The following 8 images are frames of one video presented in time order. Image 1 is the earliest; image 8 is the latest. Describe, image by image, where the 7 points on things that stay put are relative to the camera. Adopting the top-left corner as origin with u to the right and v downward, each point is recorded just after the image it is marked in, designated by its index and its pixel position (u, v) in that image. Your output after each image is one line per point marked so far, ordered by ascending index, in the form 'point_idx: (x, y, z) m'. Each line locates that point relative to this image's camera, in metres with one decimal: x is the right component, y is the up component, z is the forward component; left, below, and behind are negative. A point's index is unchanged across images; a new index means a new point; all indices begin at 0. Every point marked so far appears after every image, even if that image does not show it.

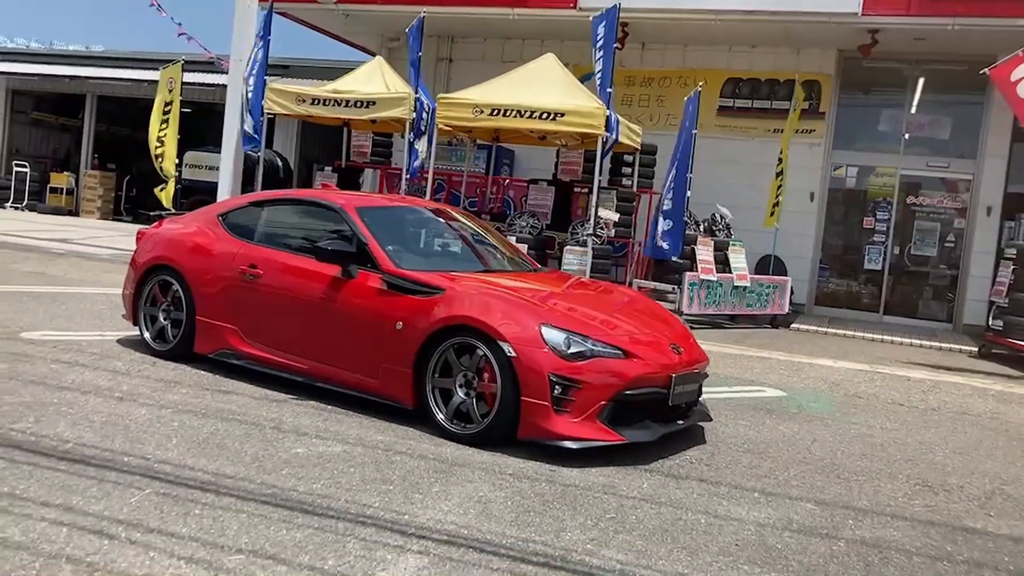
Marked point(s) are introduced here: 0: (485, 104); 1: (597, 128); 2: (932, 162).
0: (-0.3, +2.0, +10.7) m
1: (+0.9, +1.7, +10.2) m
2: (+5.9, +1.8, +13.5) m
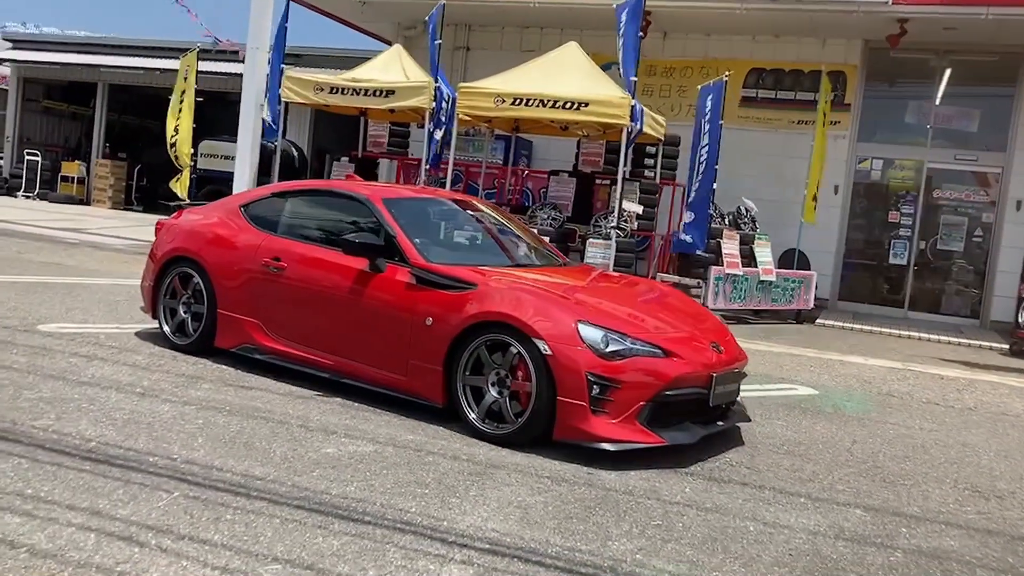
0: (0.0, +2.1, +10.5) m
1: (+1.2, +1.8, +10.0) m
2: (+6.2, +1.8, +13.3) m
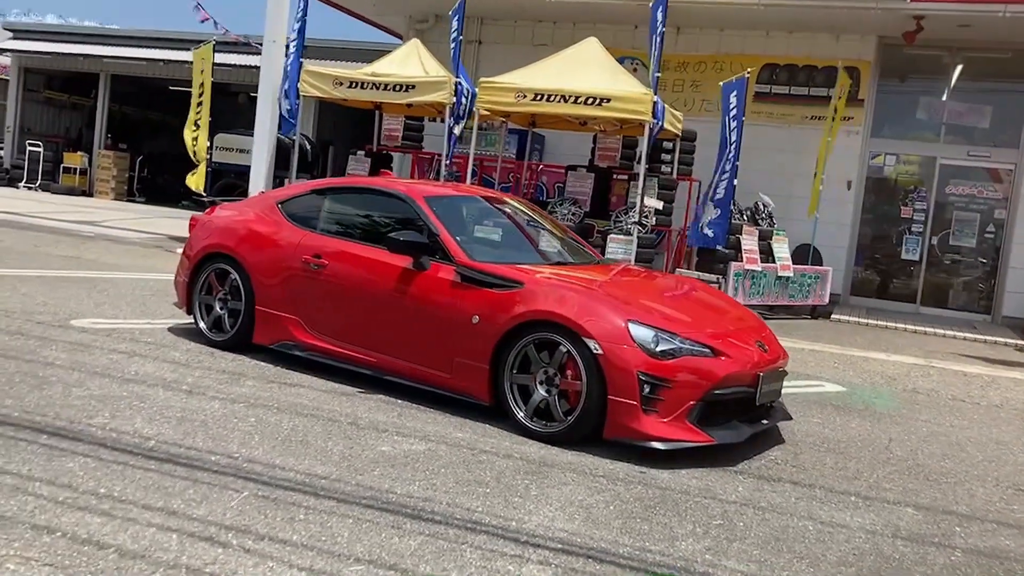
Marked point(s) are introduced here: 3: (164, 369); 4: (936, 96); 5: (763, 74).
0: (+0.2, +2.2, +10.5) m
1: (+1.4, +1.8, +10.0) m
2: (+6.4, +1.9, +13.4) m
3: (-2.2, -0.5, +6.1) m
4: (+6.0, +2.7, +13.6) m
5: (+3.6, +3.1, +13.9) m
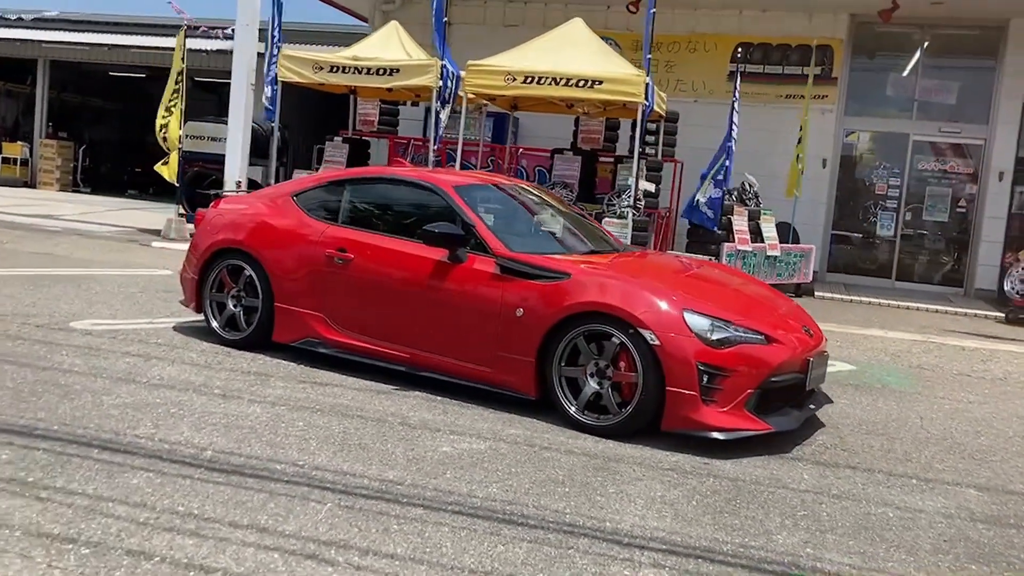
0: (+0.1, +2.3, +10.3) m
1: (+1.3, +2.0, +10.0) m
2: (+6.1, +2.2, +13.6) m
3: (-2.0, -0.5, +5.9) m
4: (+5.6, +3.1, +13.8) m
5: (+3.2, +3.4, +14.0) m
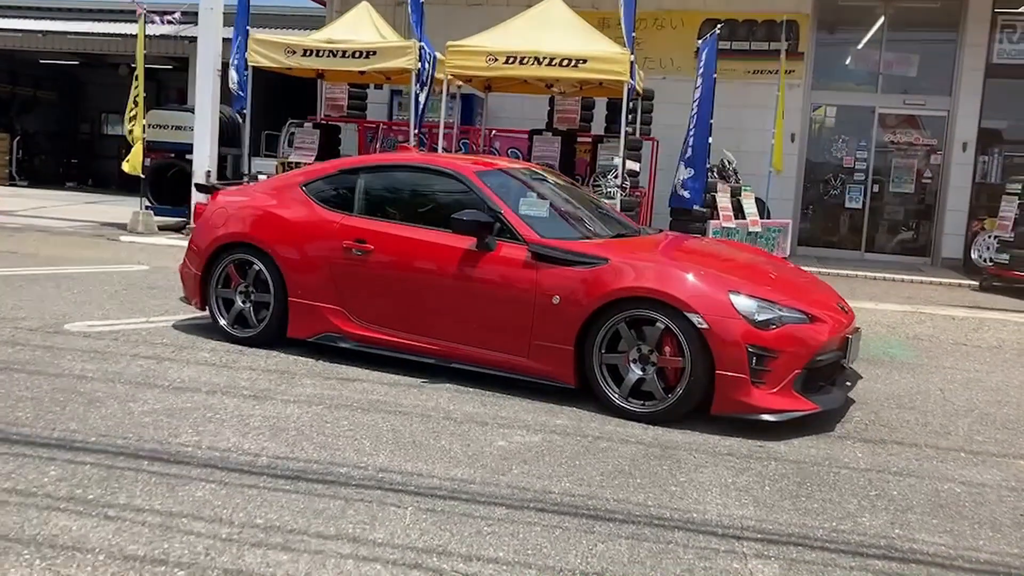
0: (-0.1, +2.5, +10.2) m
1: (+1.1, +2.2, +9.9) m
2: (+5.6, +2.7, +13.8) m
3: (-1.8, -0.5, +5.6) m
4: (+5.1, +3.5, +14.0) m
5: (+2.8, +3.7, +14.0) m
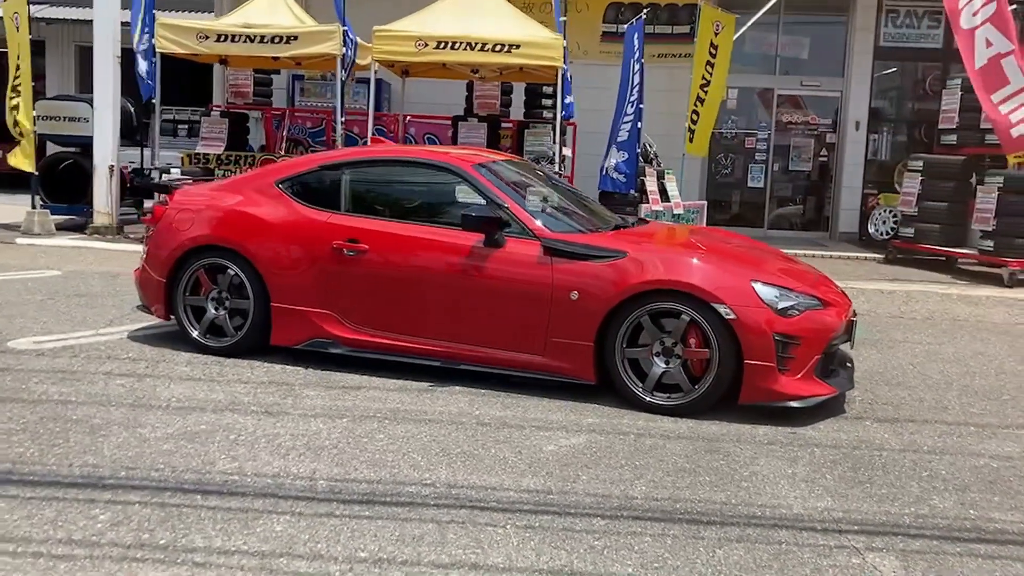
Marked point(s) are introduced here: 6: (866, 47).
0: (-0.8, +2.6, +9.9) m
1: (+0.5, +2.3, +9.8) m
2: (+4.3, +3.0, +14.3) m
3: (-1.7, -0.5, +5.2) m
4: (+3.8, +3.8, +14.4) m
5: (+1.4, +4.0, +14.1) m
6: (+5.1, +3.5, +14.1) m
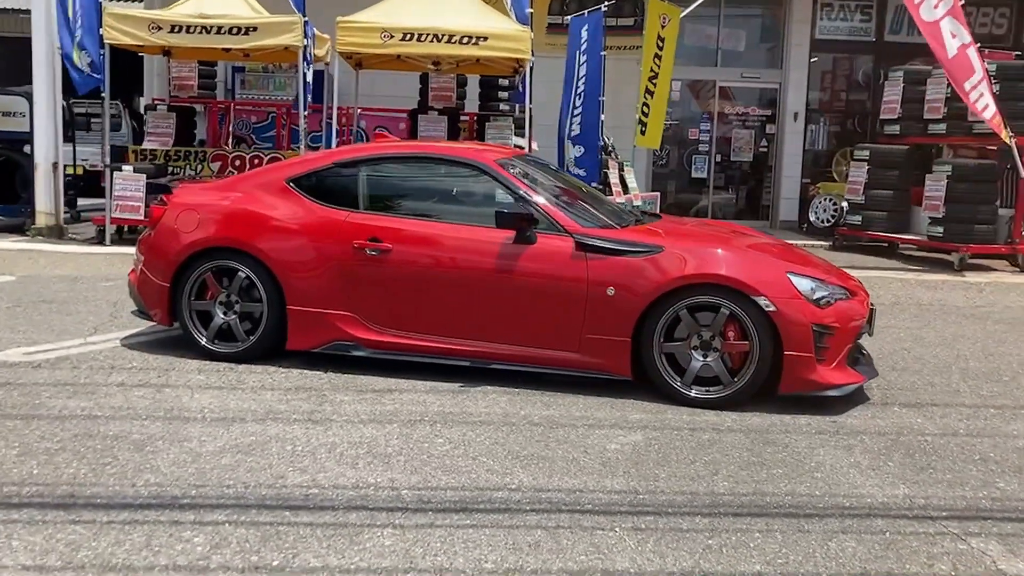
0: (-1.2, +2.6, +9.7) m
1: (+0.1, +2.4, +9.7) m
2: (+3.5, +3.2, +14.6) m
3: (-1.5, -0.6, +5.0) m
4: (+2.9, +4.0, +14.7) m
5: (+0.6, +4.1, +14.0) m
6: (+4.3, +3.7, +14.5) m
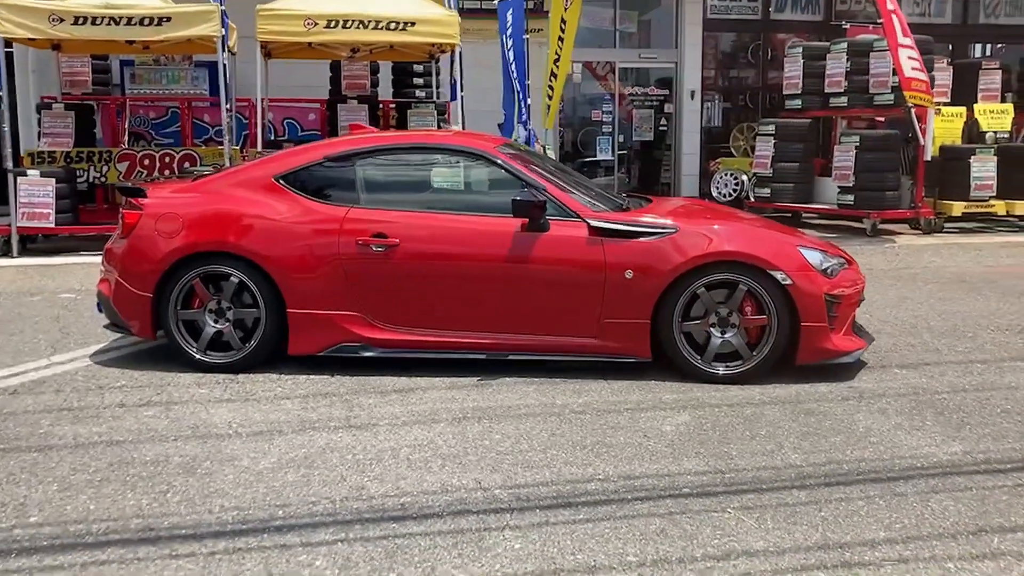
0: (-1.9, +2.6, +9.3) m
1: (-0.6, +2.5, +9.6) m
2: (+2.0, +3.6, +14.9) m
3: (-1.3, -0.6, +4.7) m
4: (+1.3, +4.3, +14.8) m
5: (-0.9, +4.3, +13.9) m
6: (+2.8, +4.1, +14.8) m
